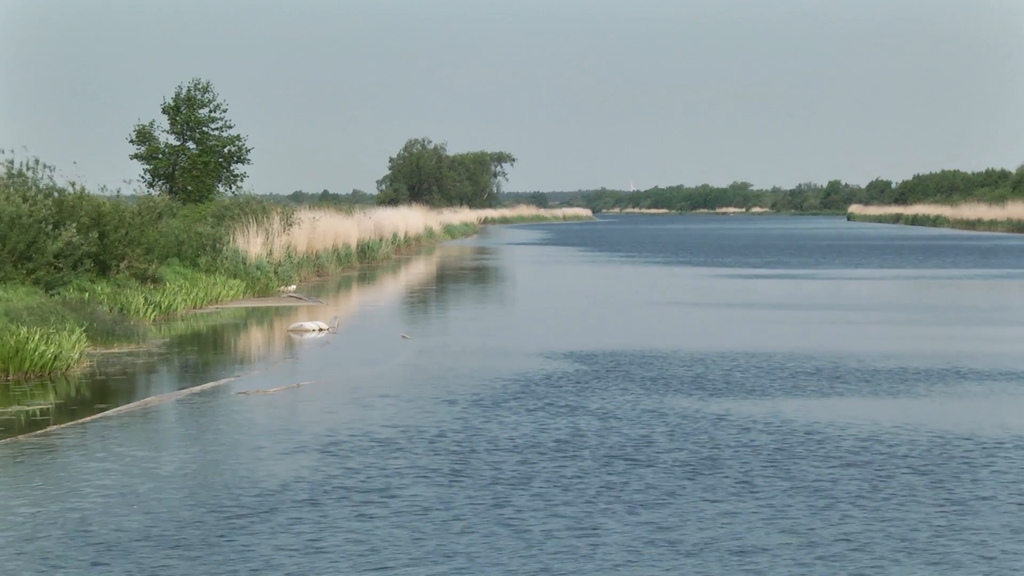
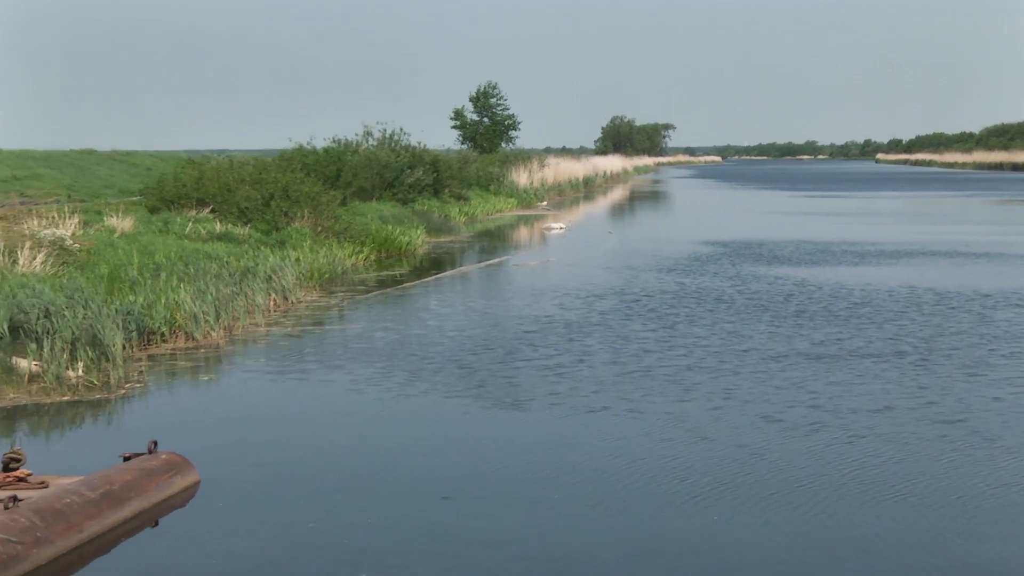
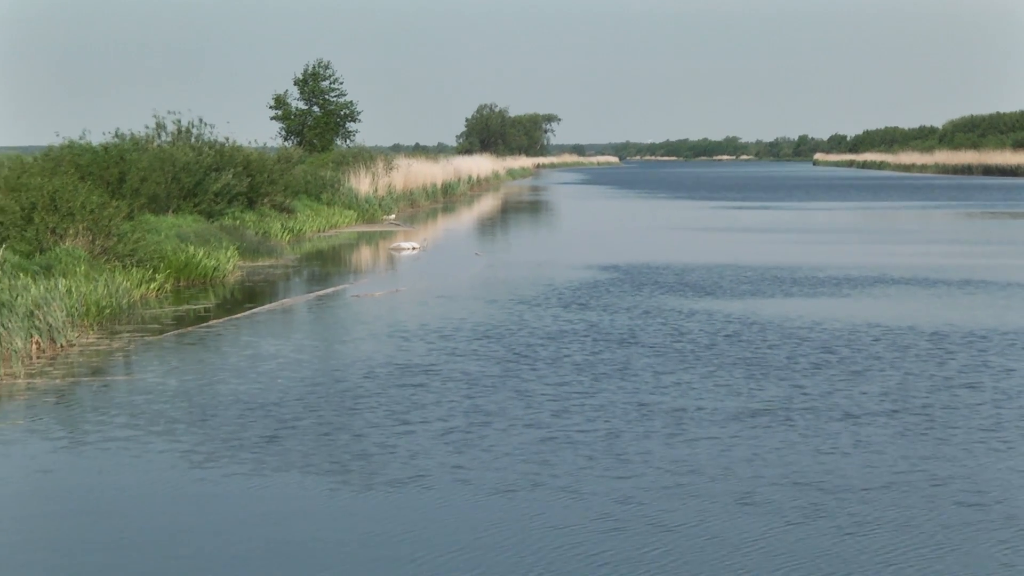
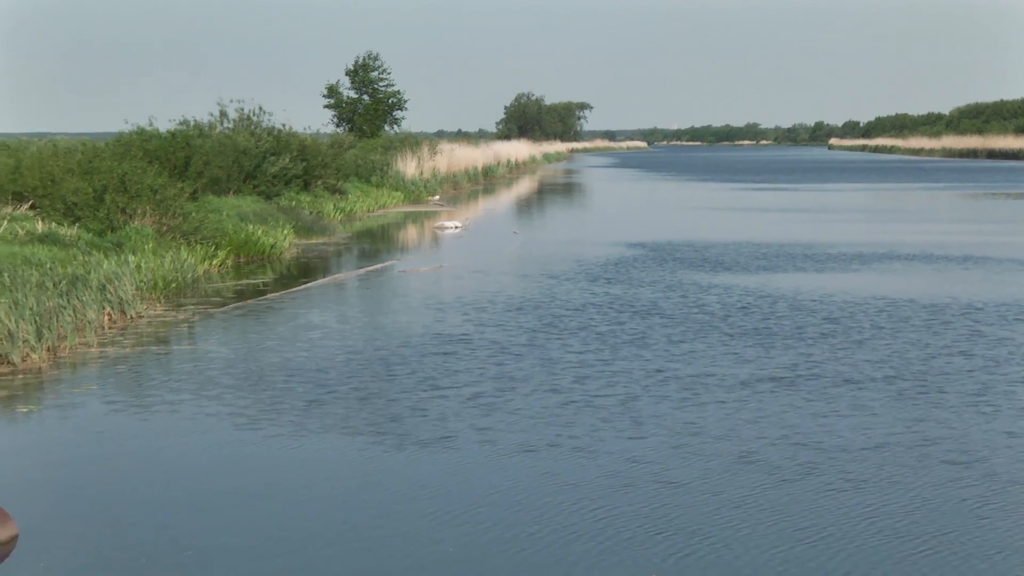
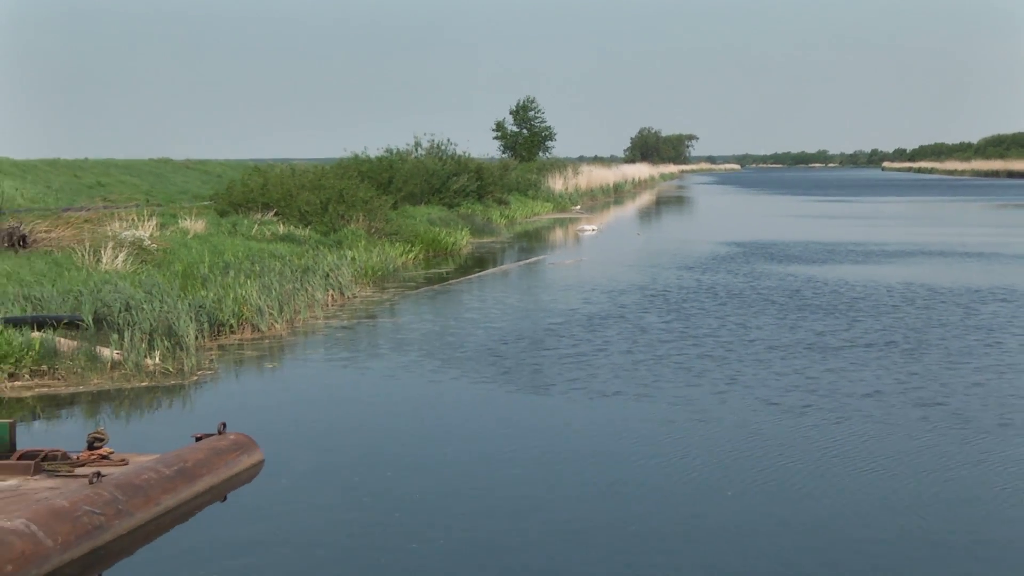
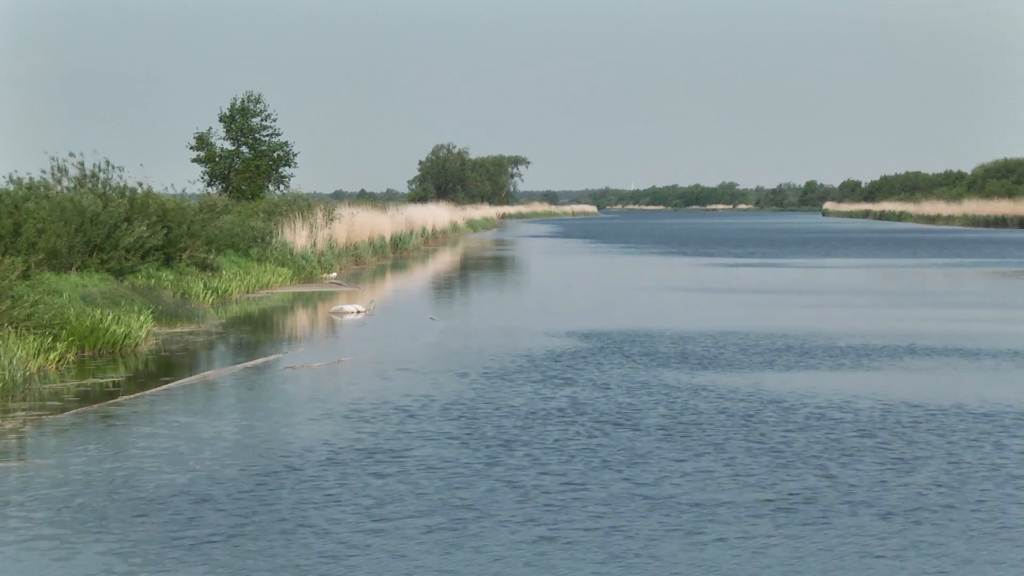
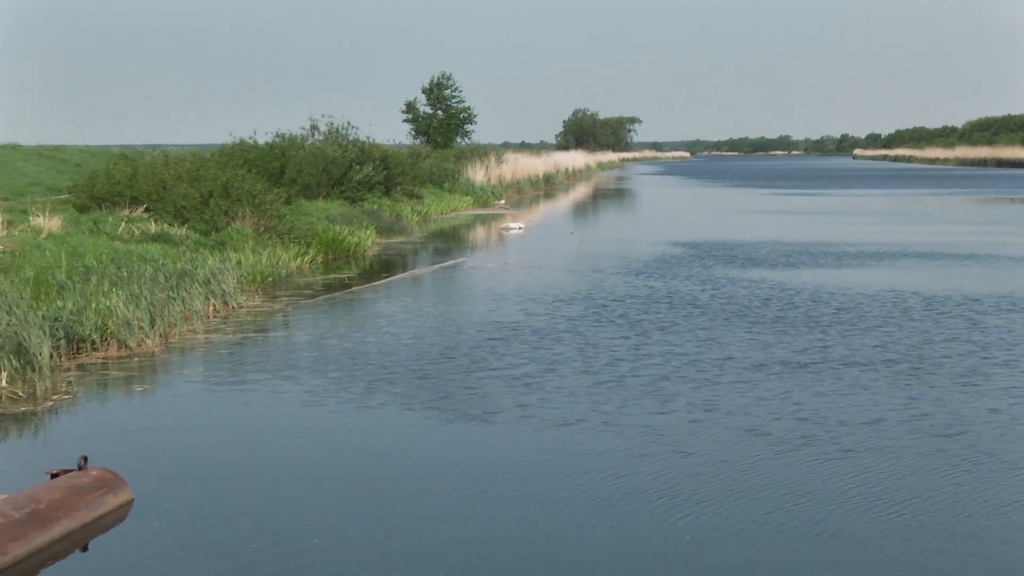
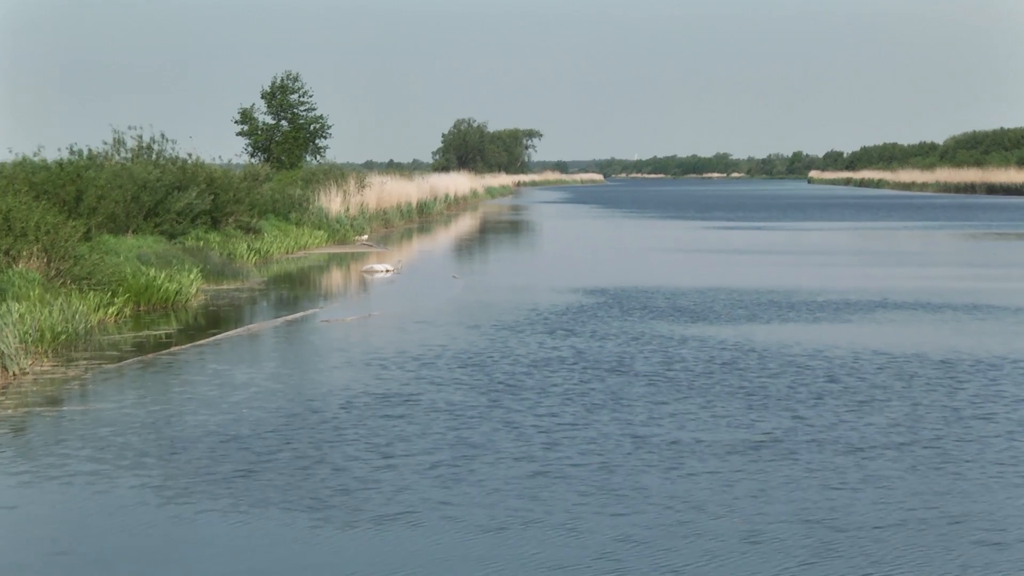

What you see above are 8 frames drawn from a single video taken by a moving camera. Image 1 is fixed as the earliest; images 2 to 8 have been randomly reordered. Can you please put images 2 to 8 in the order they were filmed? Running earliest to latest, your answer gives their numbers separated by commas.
6, 8, 3, 4, 7, 2, 5
